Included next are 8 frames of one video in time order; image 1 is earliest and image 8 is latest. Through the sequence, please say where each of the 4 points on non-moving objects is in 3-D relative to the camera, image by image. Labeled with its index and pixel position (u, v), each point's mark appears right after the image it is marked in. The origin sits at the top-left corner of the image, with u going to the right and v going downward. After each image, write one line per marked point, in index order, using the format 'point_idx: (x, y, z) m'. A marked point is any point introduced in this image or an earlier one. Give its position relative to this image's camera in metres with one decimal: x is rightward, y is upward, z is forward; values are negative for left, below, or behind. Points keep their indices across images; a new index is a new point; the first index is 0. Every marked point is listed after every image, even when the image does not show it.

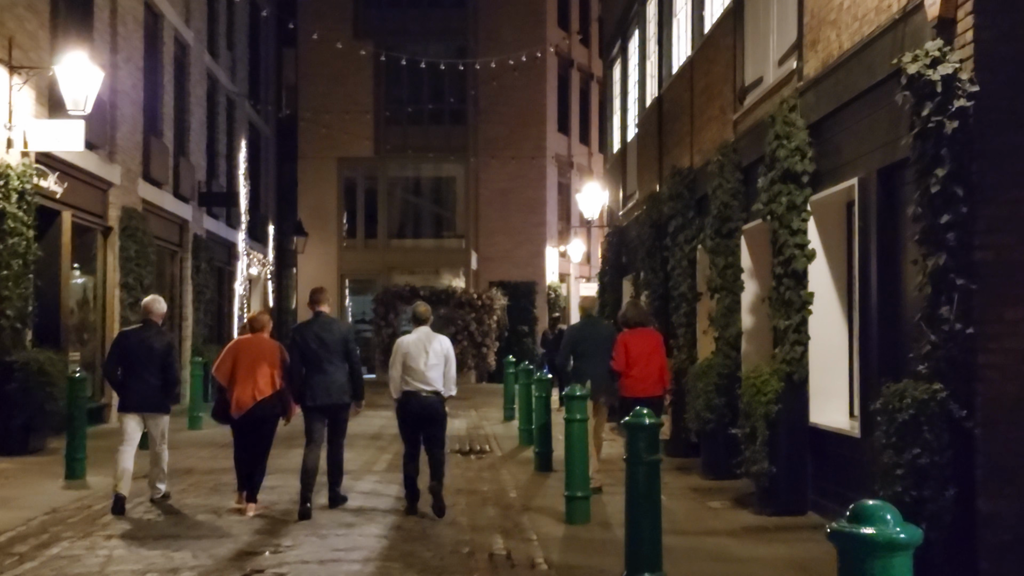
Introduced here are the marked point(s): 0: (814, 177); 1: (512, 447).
0: (+2.6, +0.9, +8.9) m
1: (0.0, -2.3, +15.1) m
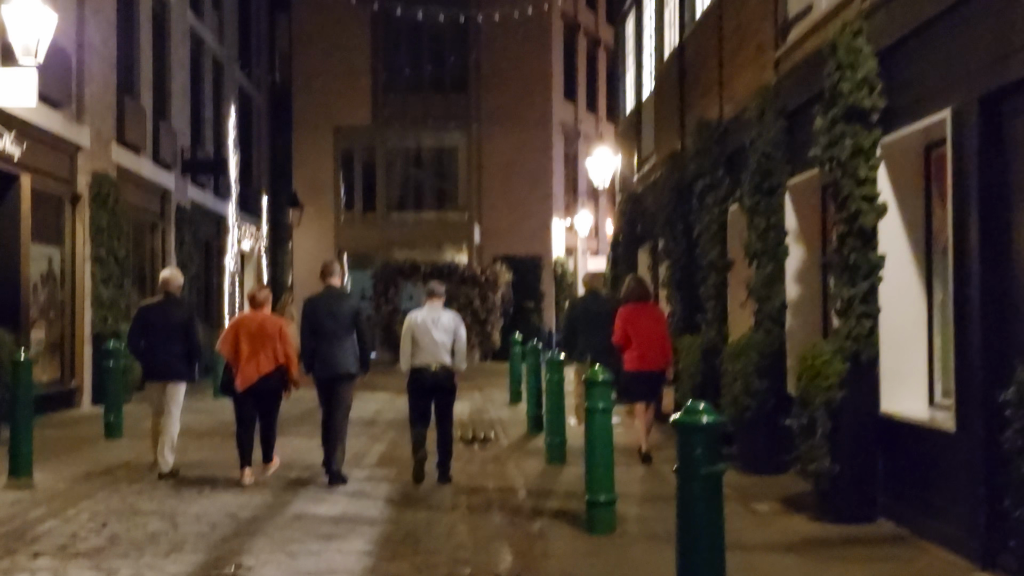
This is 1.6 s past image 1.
0: (+2.6, +1.2, +7.4) m
1: (+0.1, -1.9, +13.6) m
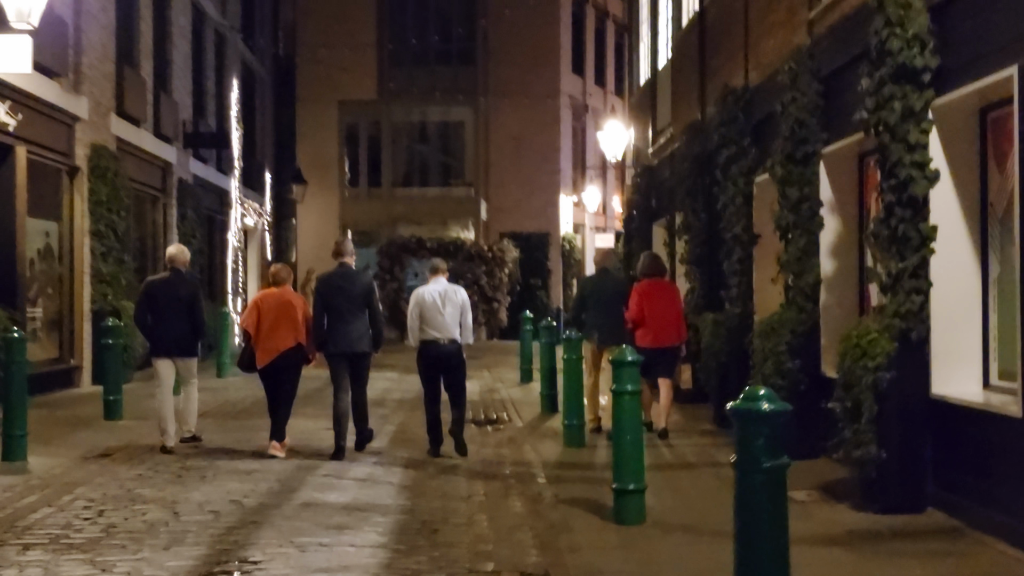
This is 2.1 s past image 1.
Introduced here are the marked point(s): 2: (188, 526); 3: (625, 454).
0: (+2.8, +1.4, +6.9) m
1: (+0.3, -1.6, +13.2) m
2: (-2.1, -1.5, +6.7) m
3: (+0.7, -1.1, +6.9) m
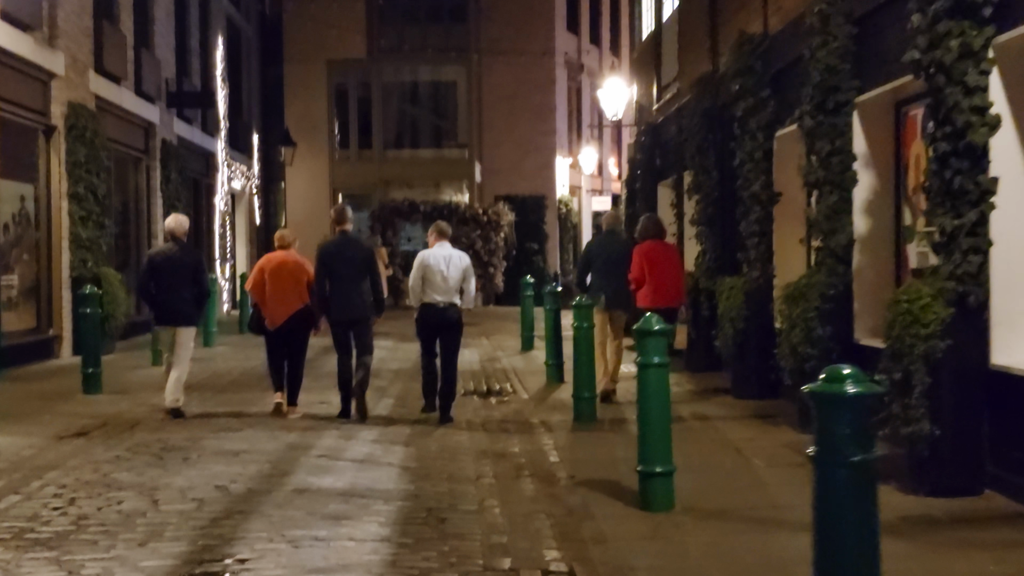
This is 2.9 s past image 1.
0: (+2.8, +1.6, +6.1) m
1: (+0.3, -1.2, +12.5) m
2: (-2.0, -1.3, +6.1) m
3: (+0.8, -0.9, +6.2) m
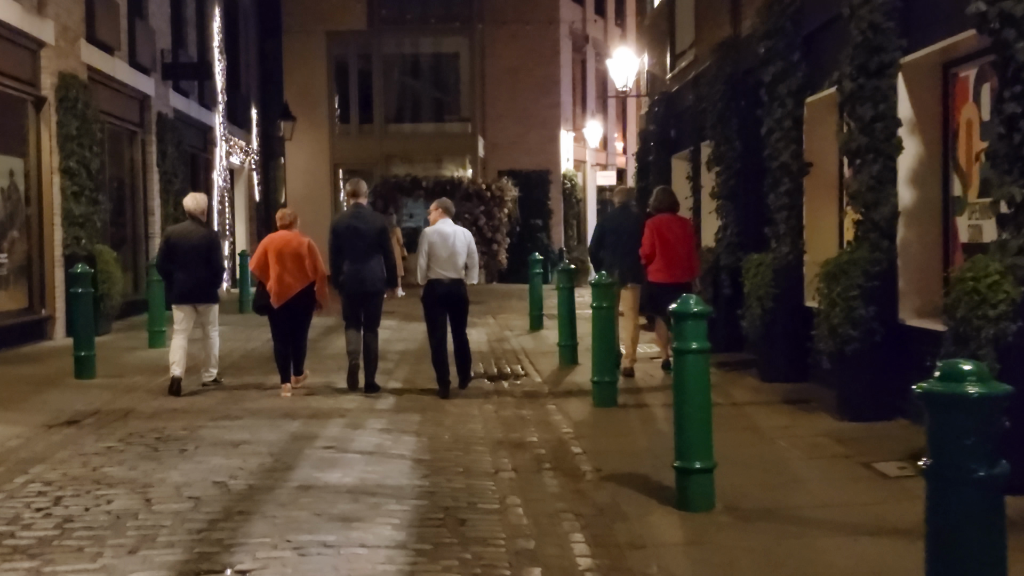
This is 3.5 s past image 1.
0: (+3.0, +1.7, +5.5) m
1: (+0.4, -0.9, +12.0) m
2: (-1.8, -1.2, +5.5) m
3: (+1.0, -0.8, +5.7) m
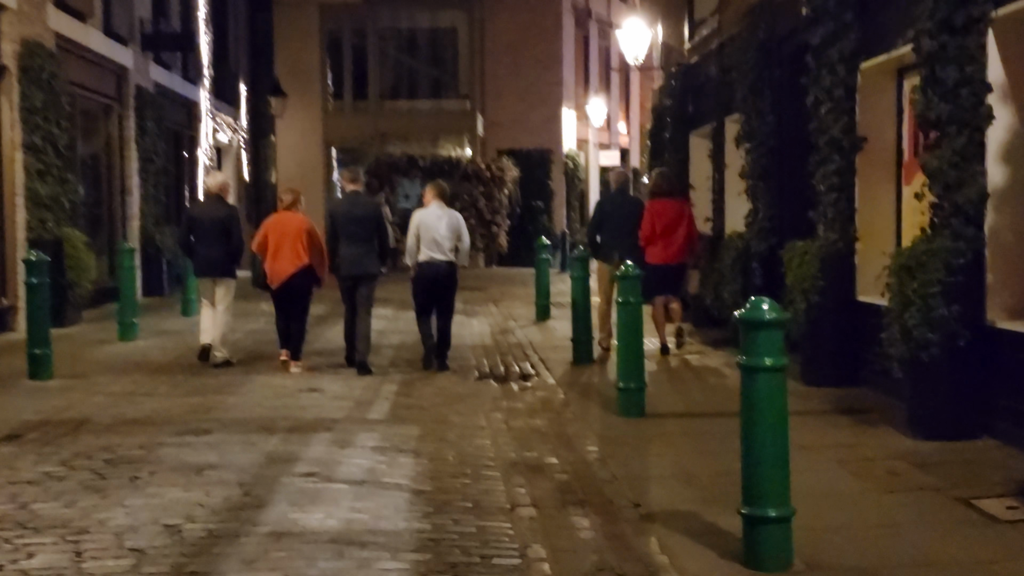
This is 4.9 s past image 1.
0: (+3.1, +1.7, +4.3) m
1: (+0.5, -0.8, +10.8) m
2: (-1.7, -1.2, +4.3) m
3: (+1.1, -0.8, +4.5) m
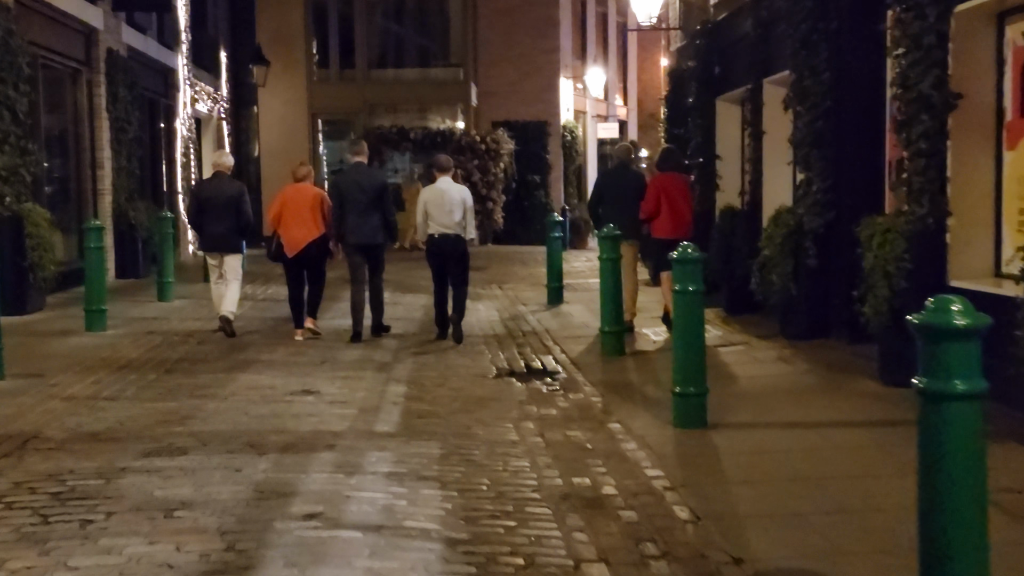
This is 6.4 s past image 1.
0: (+3.4, +1.7, +3.0) m
1: (+0.7, -0.6, +9.5) m
2: (-1.4, -1.2, +3.0) m
3: (+1.4, -0.7, +3.2) m
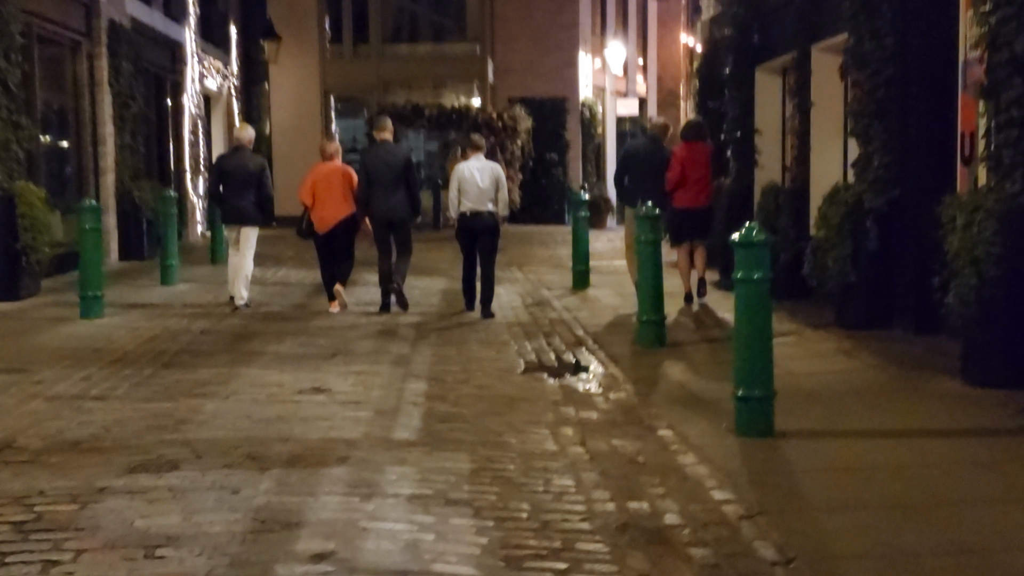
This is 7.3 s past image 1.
0: (+3.5, +1.7, +2.1) m
1: (+0.9, -0.5, +8.7) m
2: (-1.3, -1.2, +2.2) m
3: (+1.5, -0.7, +2.4) m
